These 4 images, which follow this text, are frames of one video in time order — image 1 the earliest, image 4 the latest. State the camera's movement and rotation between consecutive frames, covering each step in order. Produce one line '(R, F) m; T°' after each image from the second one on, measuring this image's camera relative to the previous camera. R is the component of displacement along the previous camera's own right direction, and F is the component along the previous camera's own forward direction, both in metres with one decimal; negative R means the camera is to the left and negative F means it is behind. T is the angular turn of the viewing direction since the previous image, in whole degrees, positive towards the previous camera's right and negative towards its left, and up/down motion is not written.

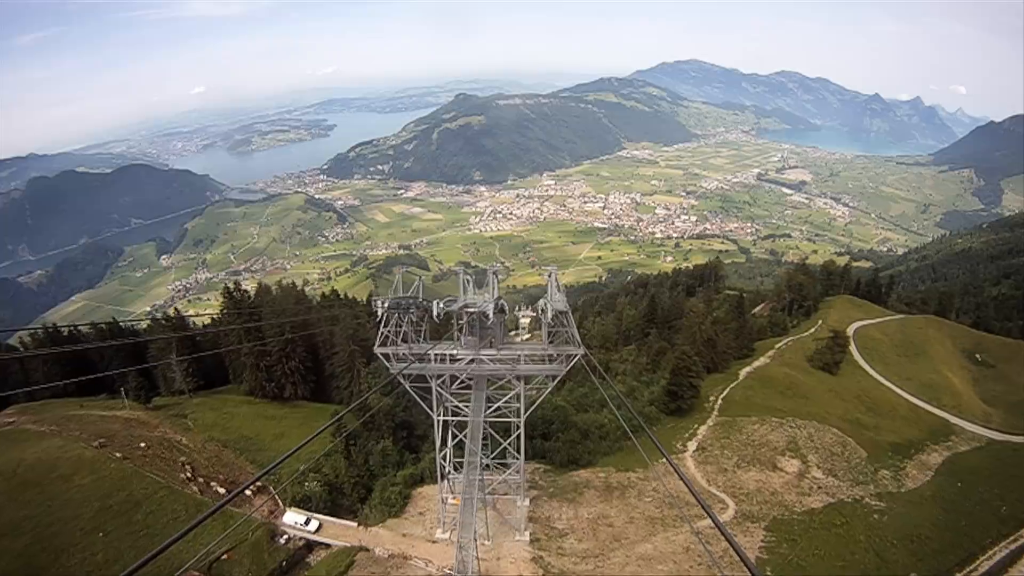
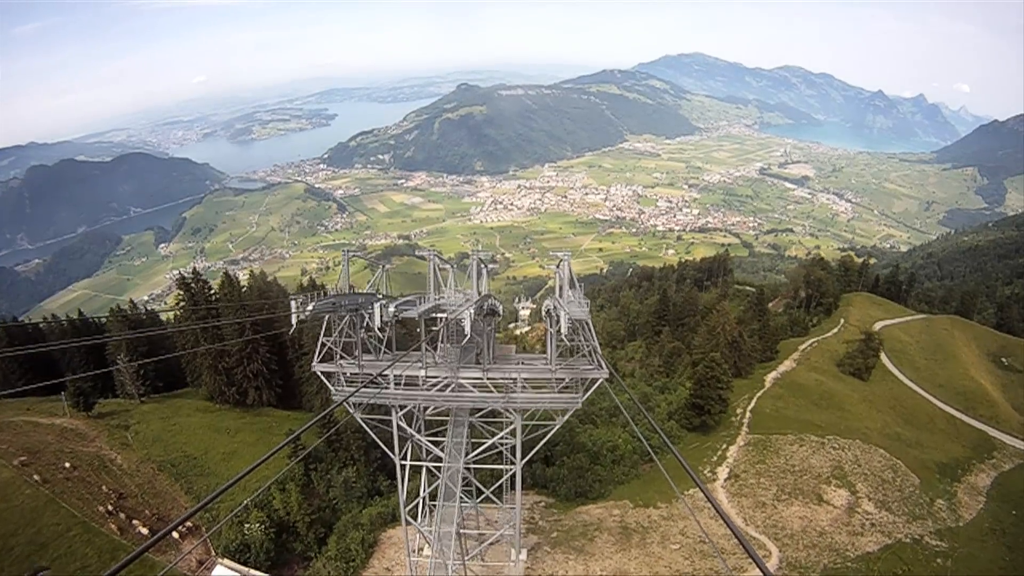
(+0.1, +5.0) m; 0°
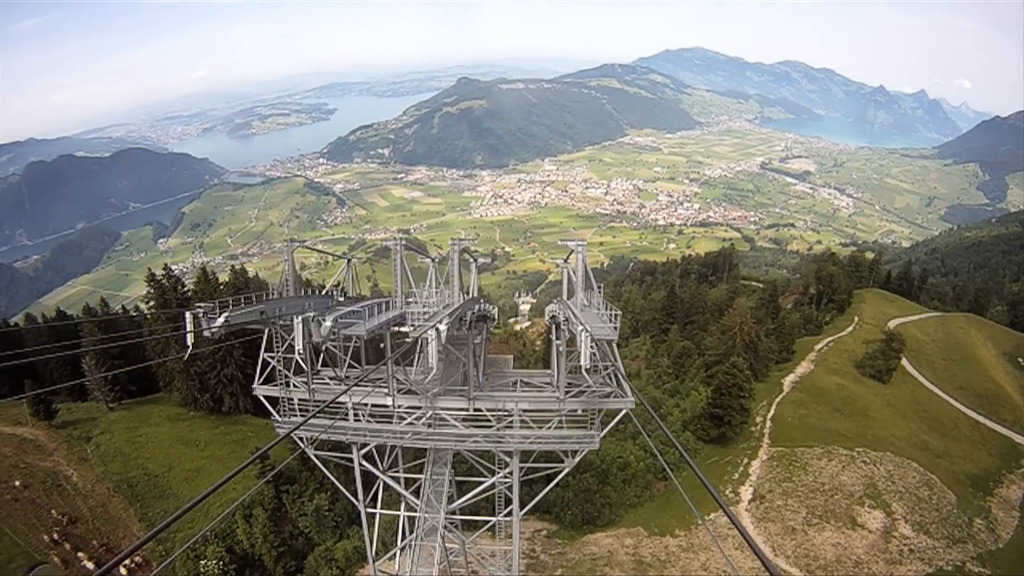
(0.0, +2.7) m; 0°
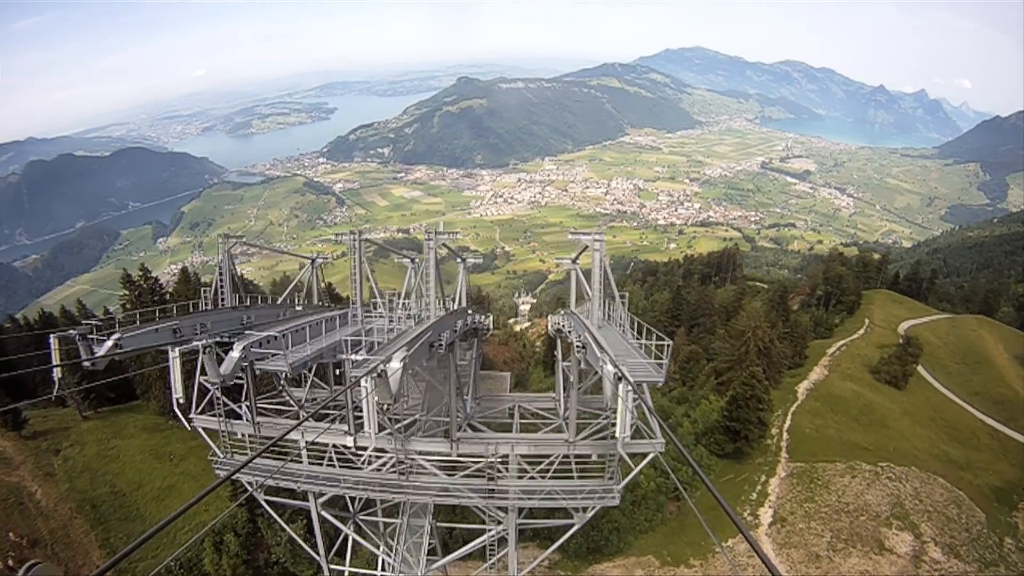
(0.0, +1.8) m; 0°
